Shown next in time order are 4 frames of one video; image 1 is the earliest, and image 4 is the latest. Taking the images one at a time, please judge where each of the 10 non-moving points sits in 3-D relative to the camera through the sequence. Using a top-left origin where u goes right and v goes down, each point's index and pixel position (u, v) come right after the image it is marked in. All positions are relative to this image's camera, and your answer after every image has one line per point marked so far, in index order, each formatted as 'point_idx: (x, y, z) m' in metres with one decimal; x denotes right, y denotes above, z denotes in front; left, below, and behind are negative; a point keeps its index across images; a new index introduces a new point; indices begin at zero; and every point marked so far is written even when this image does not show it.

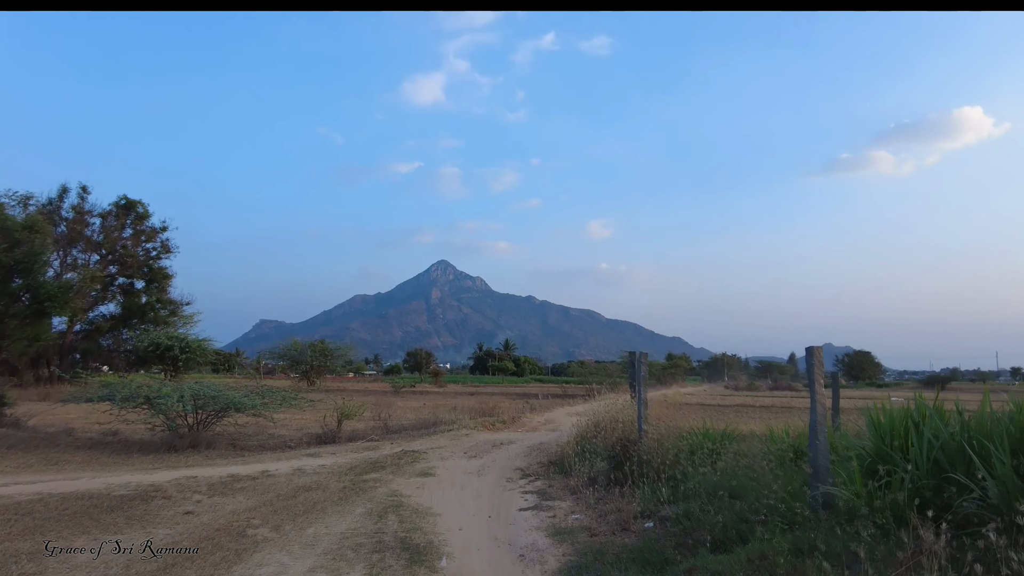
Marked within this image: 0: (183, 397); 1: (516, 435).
0: (-7.5, -2.4, +13.6) m
1: (+0.1, -3.7, +15.3) m
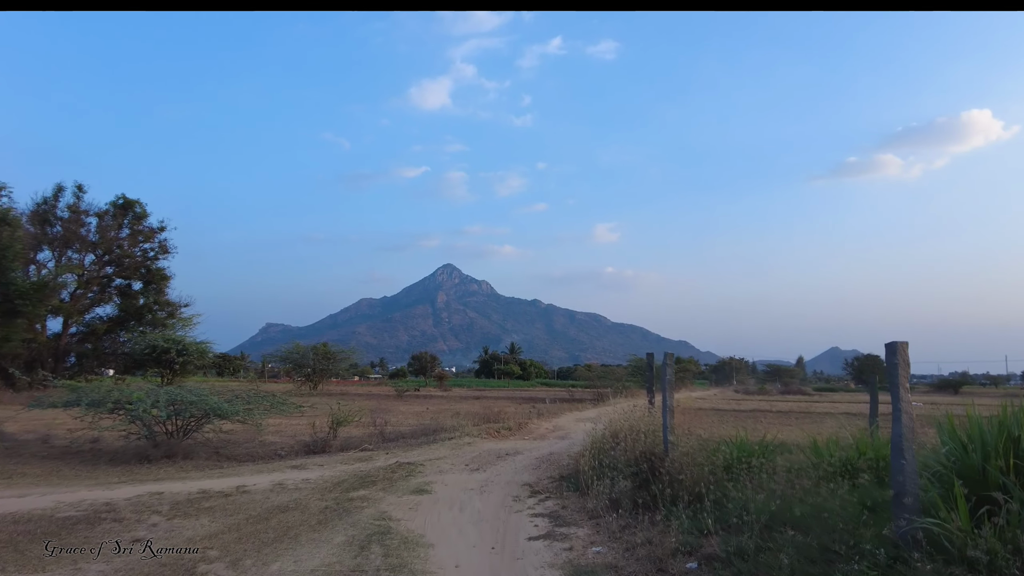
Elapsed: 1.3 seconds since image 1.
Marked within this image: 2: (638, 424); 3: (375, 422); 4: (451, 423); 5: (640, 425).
0: (-7.3, -2.3, +12.4) m
1: (+0.3, -3.7, +14.1) m
2: (+2.3, -2.4, +10.7) m
3: (-4.3, -4.2, +18.8) m
4: (-1.9, -4.1, +18.1) m
5: (+2.3, -2.4, +10.5) m
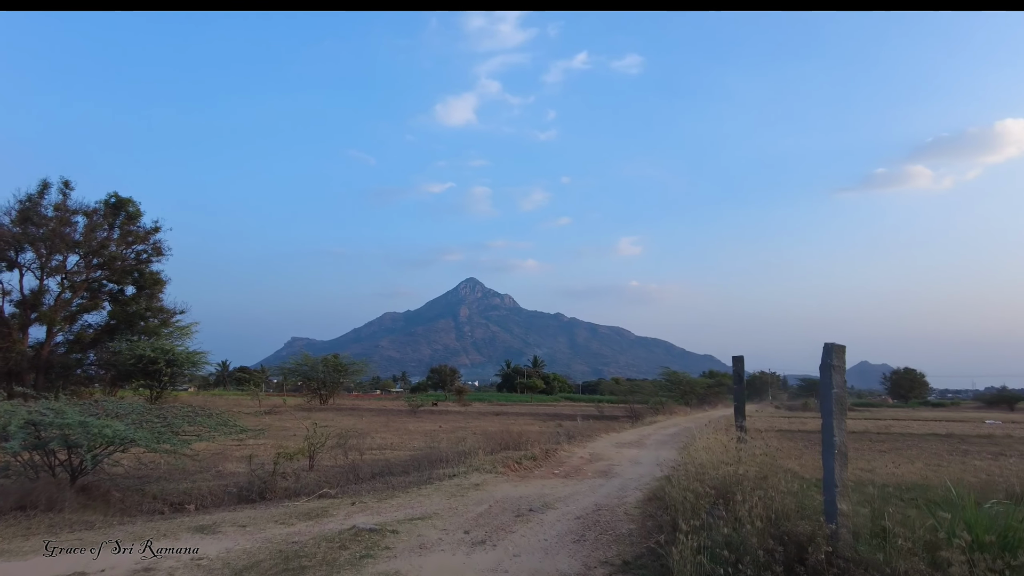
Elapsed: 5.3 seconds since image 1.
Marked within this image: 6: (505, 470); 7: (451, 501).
0: (-7.0, -1.9, +8.6) m
1: (+0.7, -3.3, +9.9) m
2: (+2.6, -2.0, +6.5) m
3: (-3.7, -3.9, +14.8) m
4: (-1.3, -3.8, +14.0) m
5: (+2.6, -2.0, +6.3) m
6: (-0.1, -3.4, +11.4) m
7: (-0.8, -3.0, +8.4) m
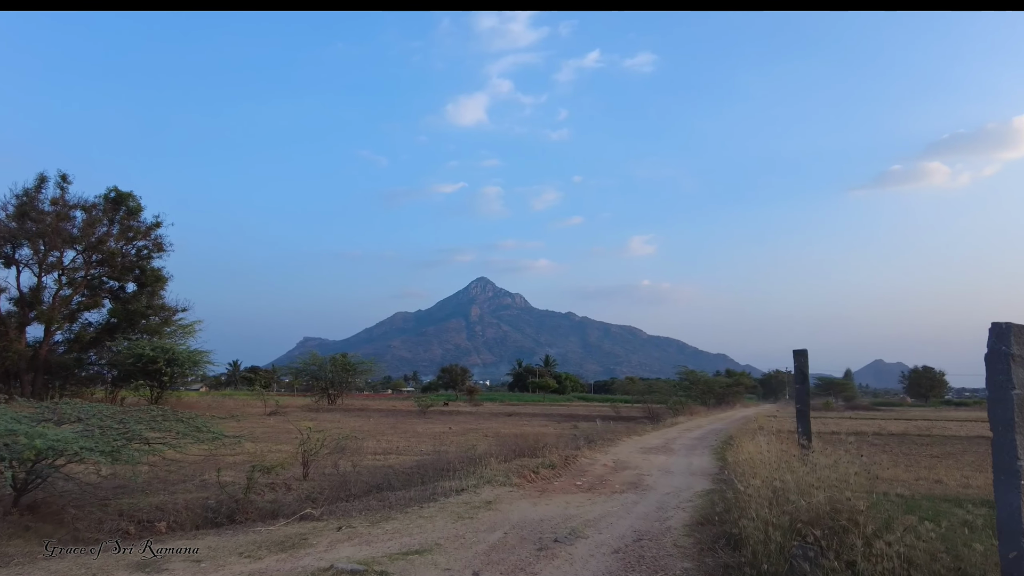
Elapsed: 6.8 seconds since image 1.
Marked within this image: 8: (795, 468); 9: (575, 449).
0: (-6.7, -1.7, +7.2) m
1: (+0.9, -3.0, +8.3) m
2: (+2.8, -1.7, +4.9) m
3: (-3.4, -3.7, +13.3) m
4: (-0.9, -3.5, +12.5) m
5: (+2.7, -1.7, +4.7) m
6: (+0.2, -3.2, +9.9) m
7: (-0.6, -2.7, +6.9) m
8: (+3.0, -1.9, +6.4) m
9: (+1.6, -4.0, +14.9) m
